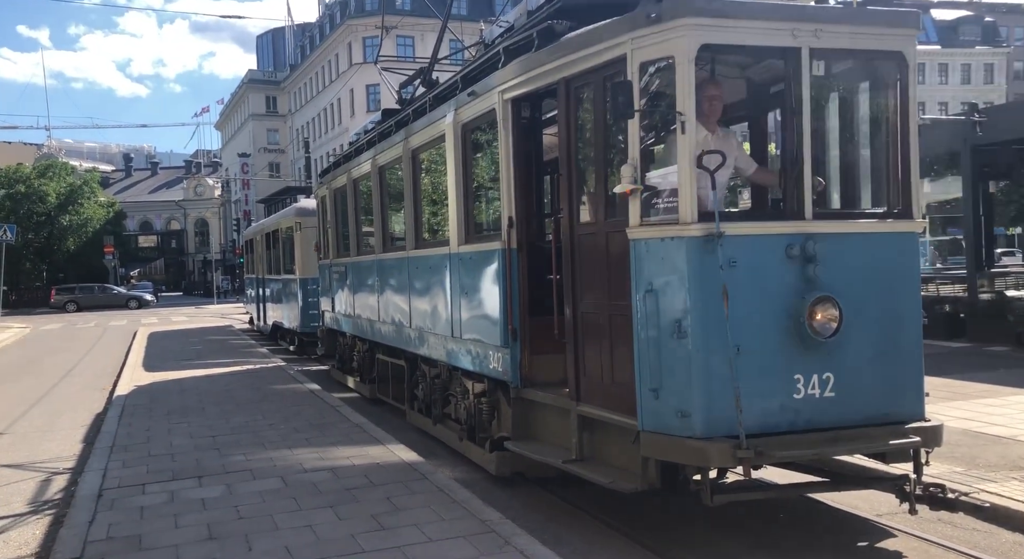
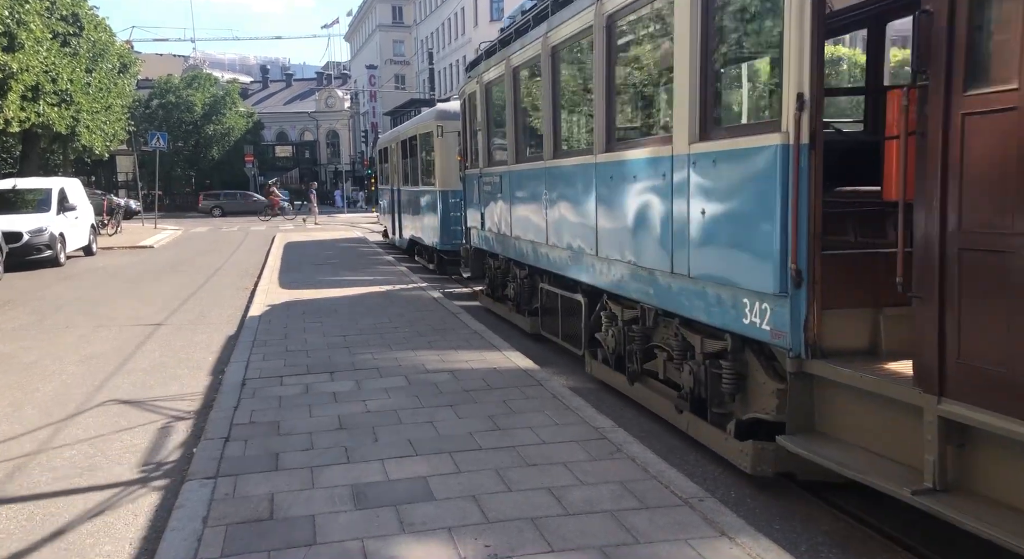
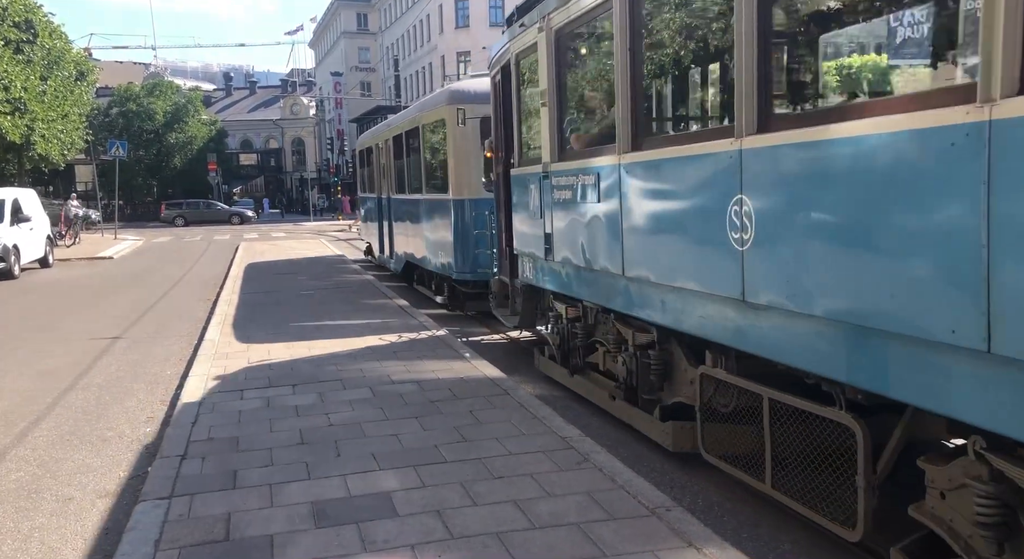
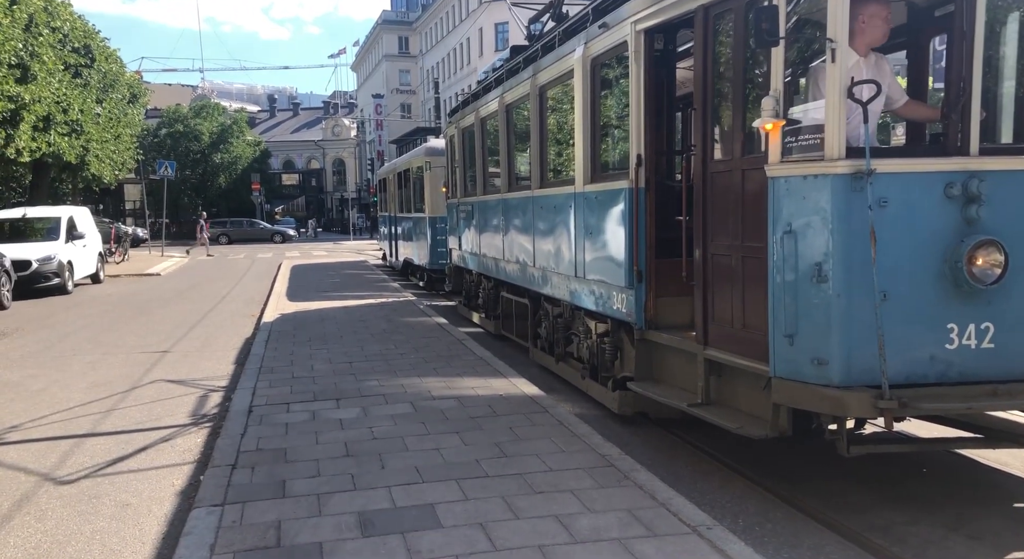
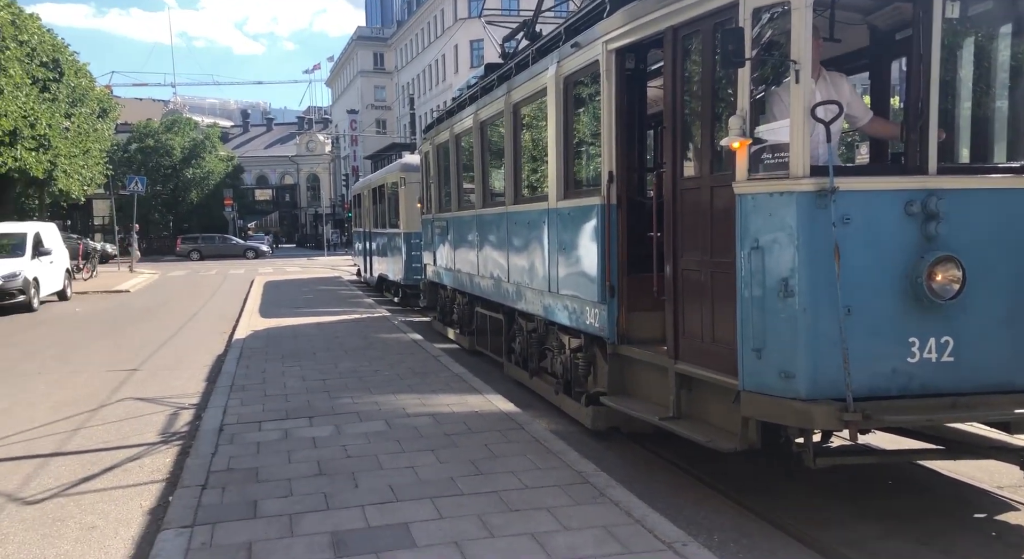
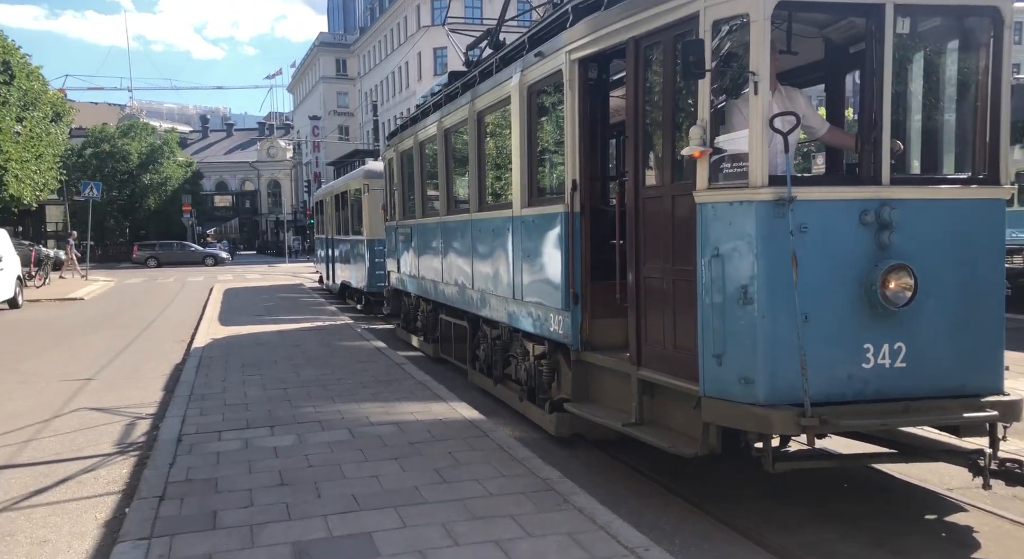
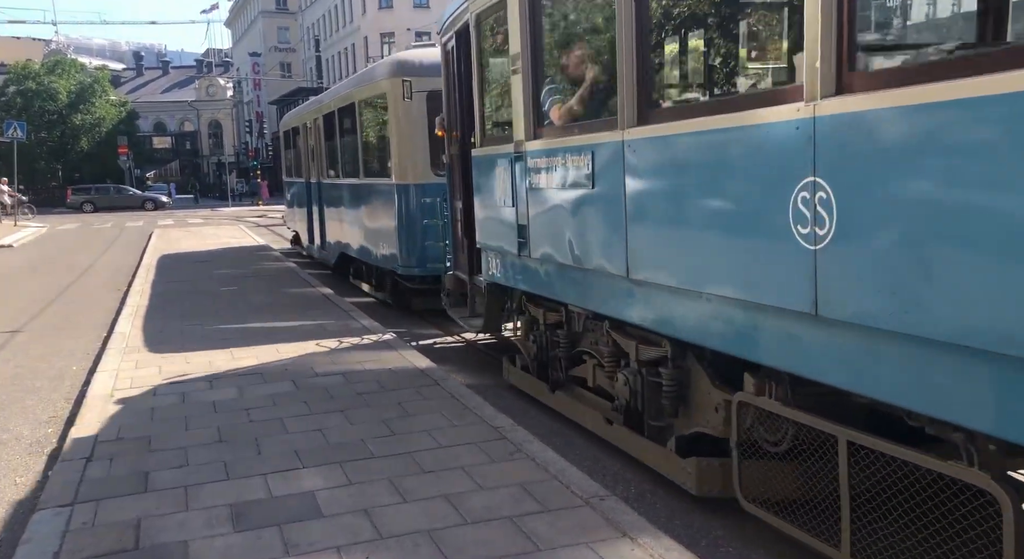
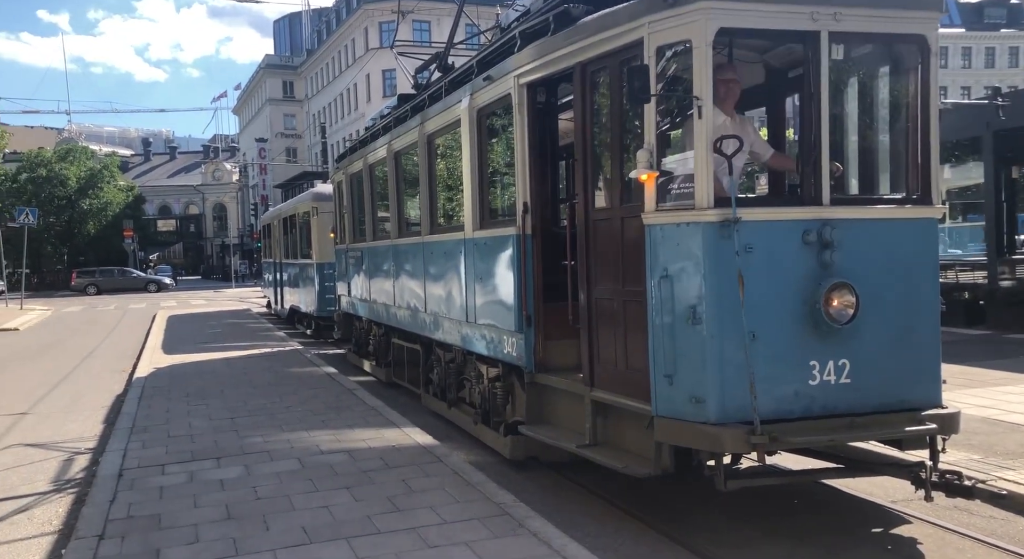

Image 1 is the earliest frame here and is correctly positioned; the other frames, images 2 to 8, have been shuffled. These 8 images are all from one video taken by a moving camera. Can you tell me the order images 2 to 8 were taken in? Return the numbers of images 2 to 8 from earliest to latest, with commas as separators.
8, 6, 5, 4, 2, 3, 7
